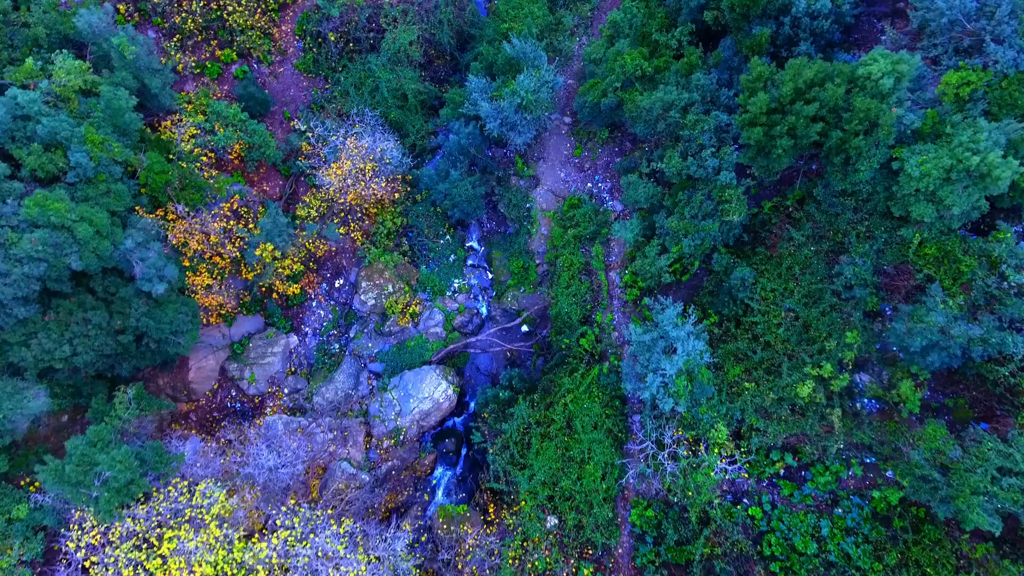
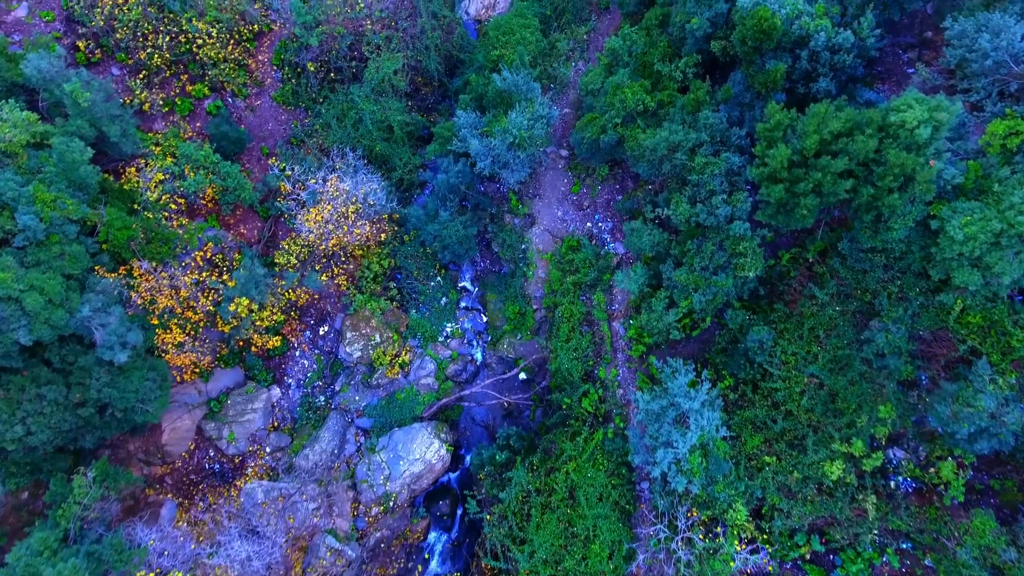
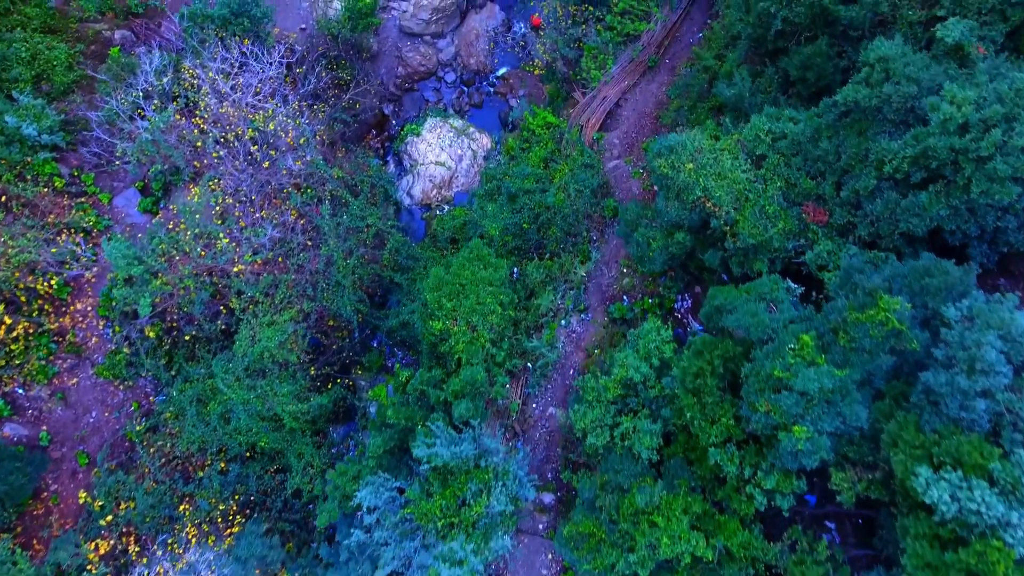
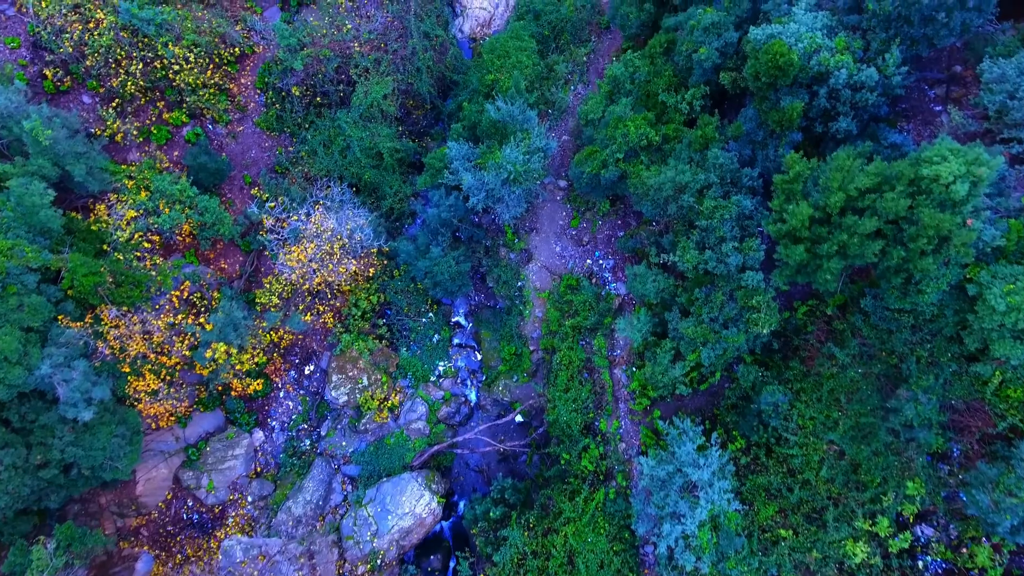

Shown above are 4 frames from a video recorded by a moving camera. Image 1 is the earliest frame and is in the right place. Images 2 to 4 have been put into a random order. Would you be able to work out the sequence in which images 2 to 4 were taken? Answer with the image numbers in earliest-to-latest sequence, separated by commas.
2, 4, 3
